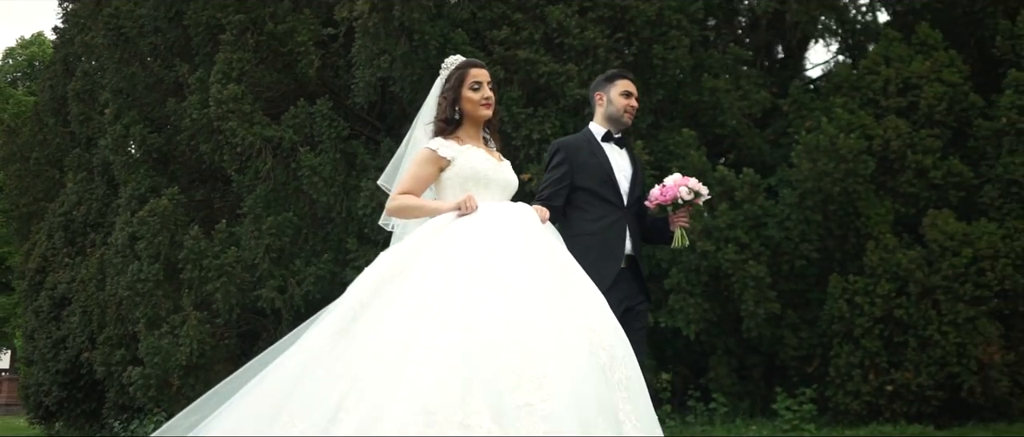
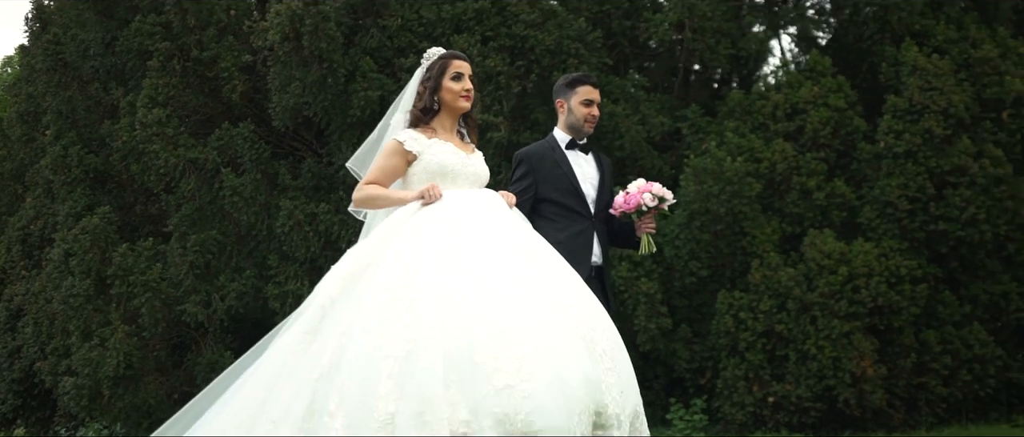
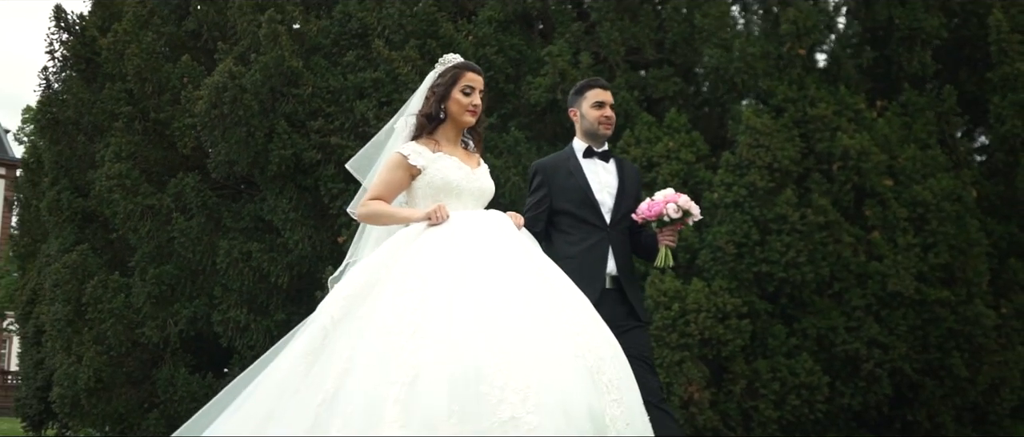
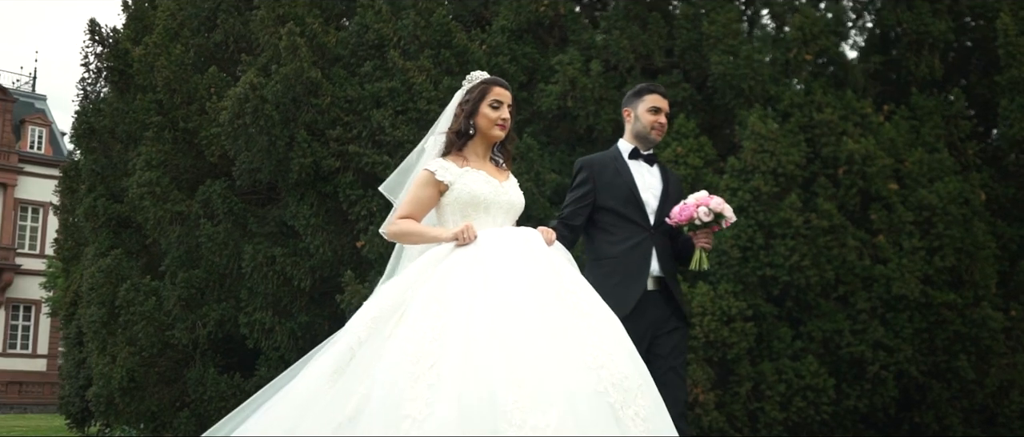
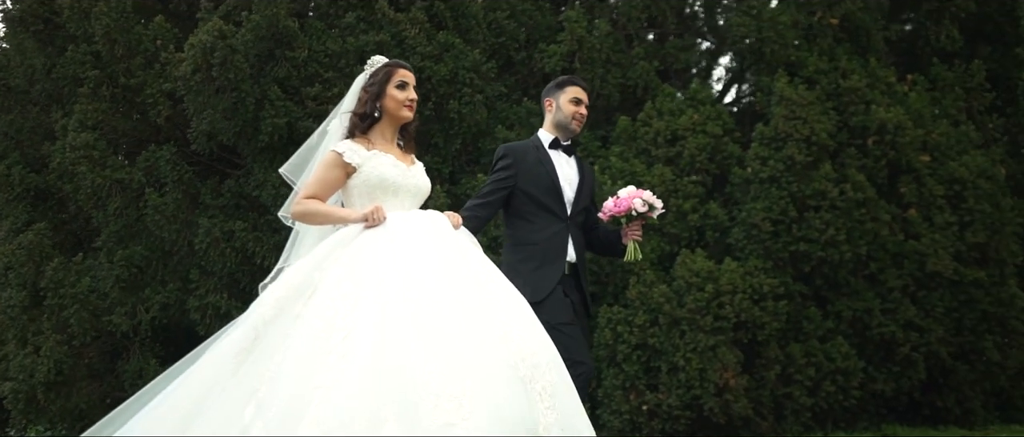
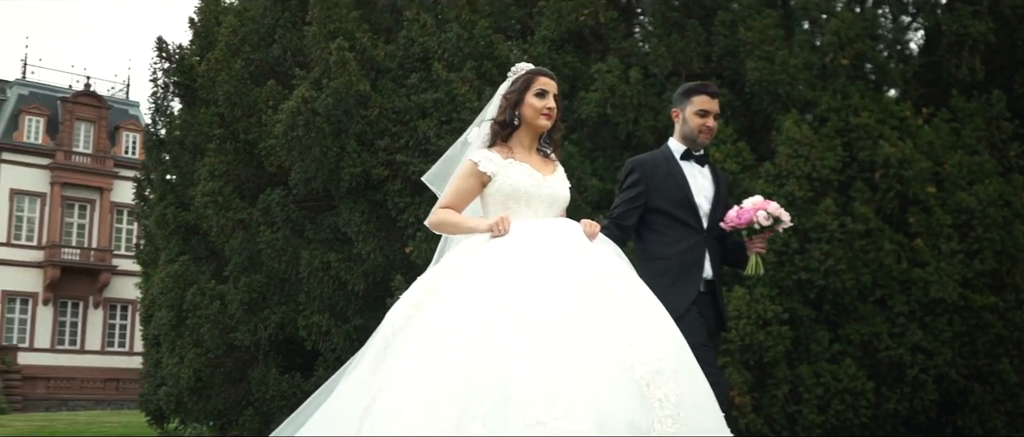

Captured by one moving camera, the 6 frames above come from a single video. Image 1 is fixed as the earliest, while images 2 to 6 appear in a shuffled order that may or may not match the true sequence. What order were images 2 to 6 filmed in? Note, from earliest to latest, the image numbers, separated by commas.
2, 5, 3, 4, 6
